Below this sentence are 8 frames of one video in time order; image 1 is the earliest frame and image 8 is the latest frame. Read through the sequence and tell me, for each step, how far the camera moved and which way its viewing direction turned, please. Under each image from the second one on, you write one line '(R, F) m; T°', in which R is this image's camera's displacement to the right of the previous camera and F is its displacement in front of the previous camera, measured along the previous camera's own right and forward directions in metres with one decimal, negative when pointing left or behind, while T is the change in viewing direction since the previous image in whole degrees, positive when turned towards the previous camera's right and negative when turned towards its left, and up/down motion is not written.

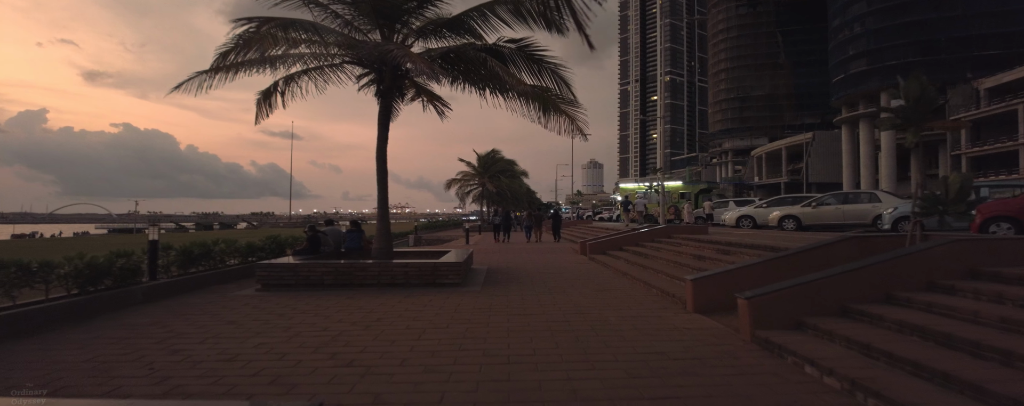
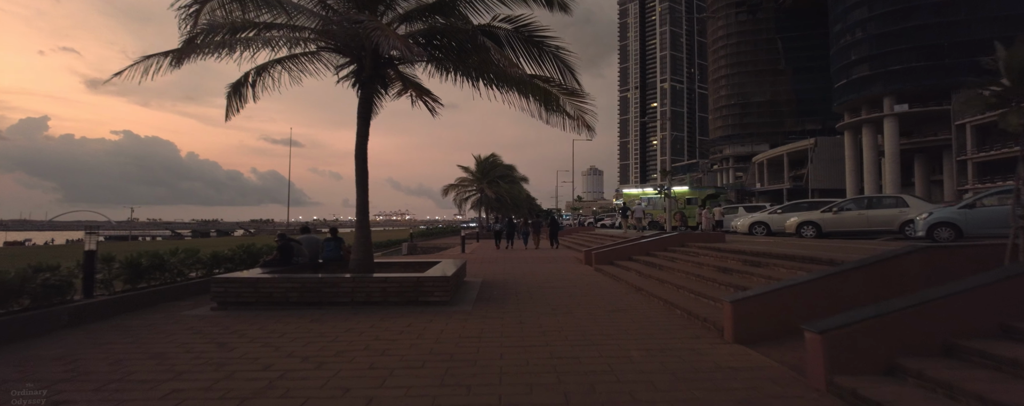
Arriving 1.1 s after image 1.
(+0.1, +1.1) m; 0°
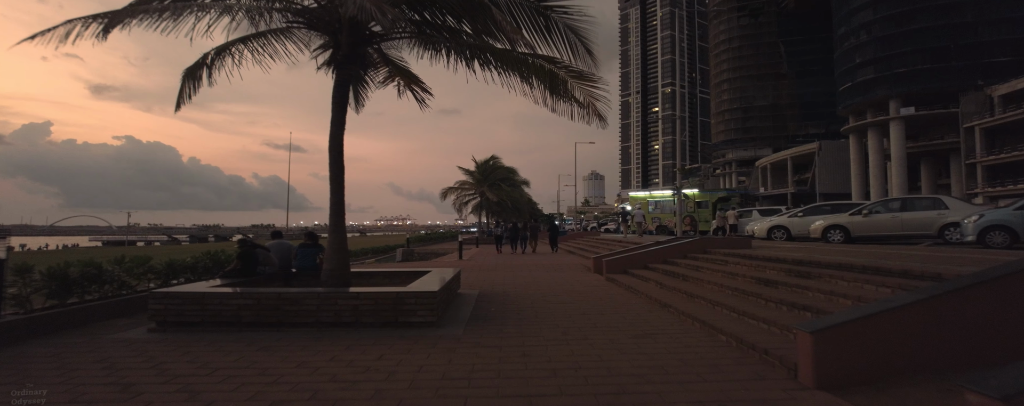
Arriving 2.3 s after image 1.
(0.0, +1.2) m; 0°
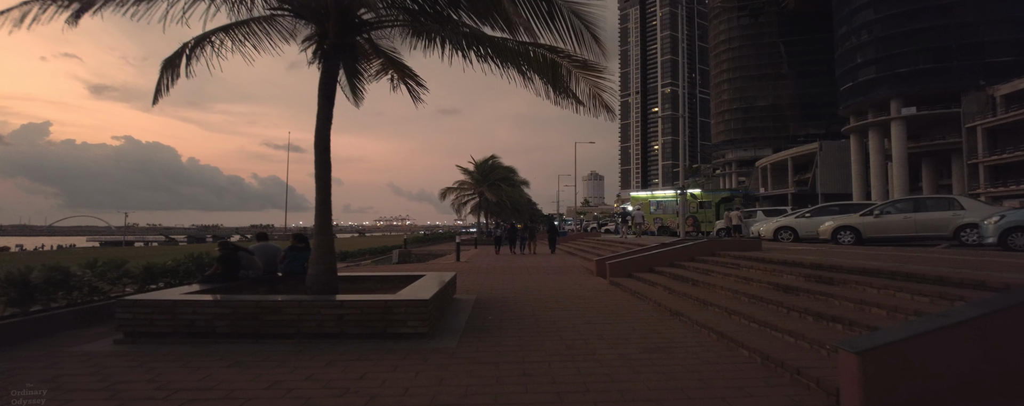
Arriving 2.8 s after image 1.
(0.0, +0.5) m; 0°
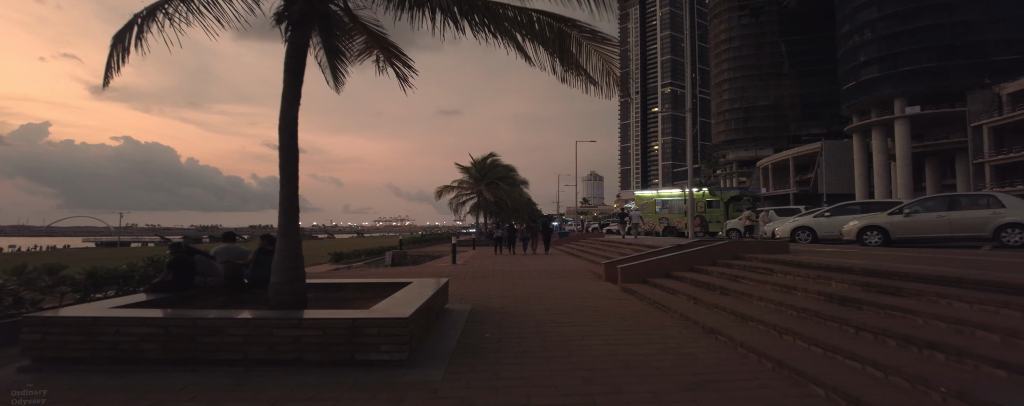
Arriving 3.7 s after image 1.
(0.0, +1.0) m; 0°
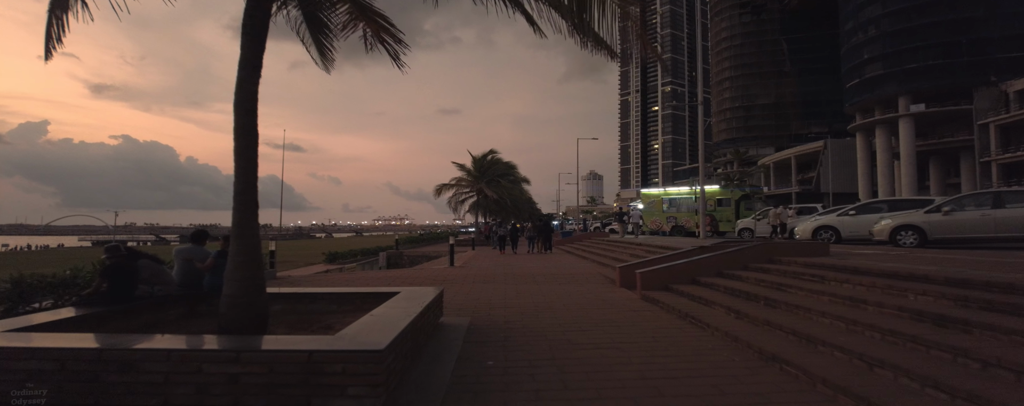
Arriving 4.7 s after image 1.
(-0.1, +1.1) m; 0°
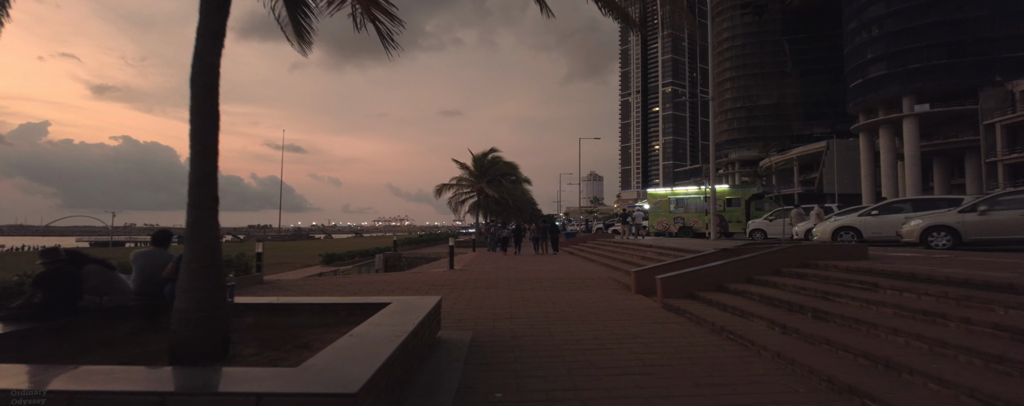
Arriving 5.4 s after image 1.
(-0.1, +0.8) m; 0°
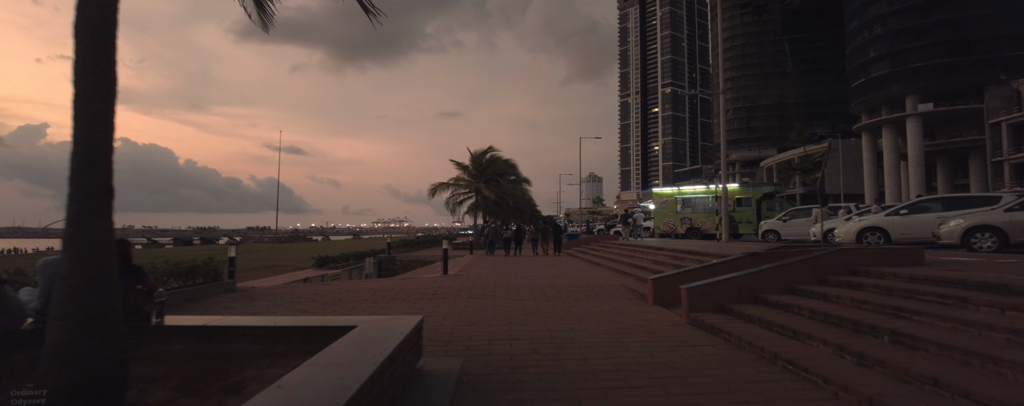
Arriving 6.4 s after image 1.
(0.0, +1.0) m; 0°
